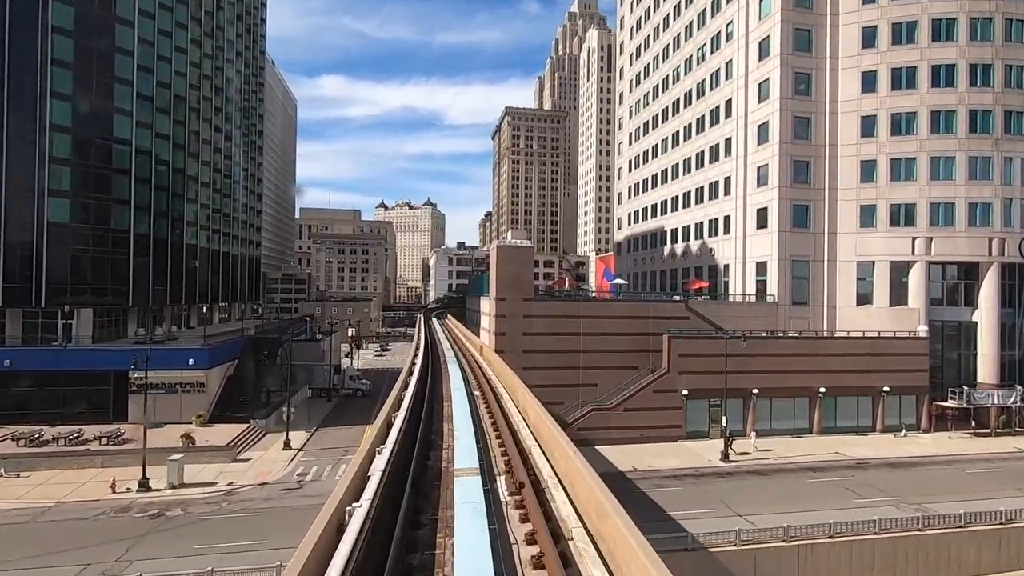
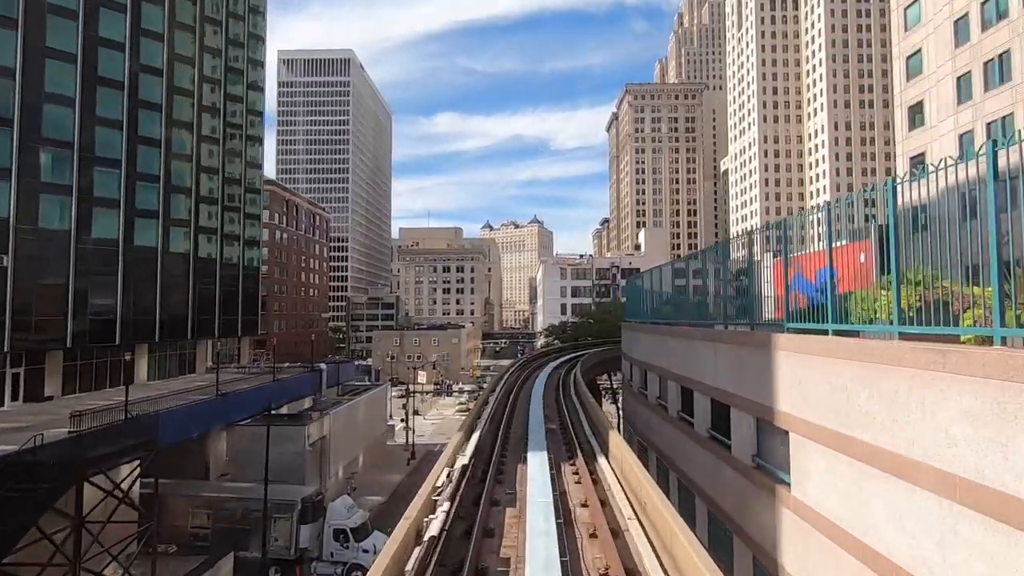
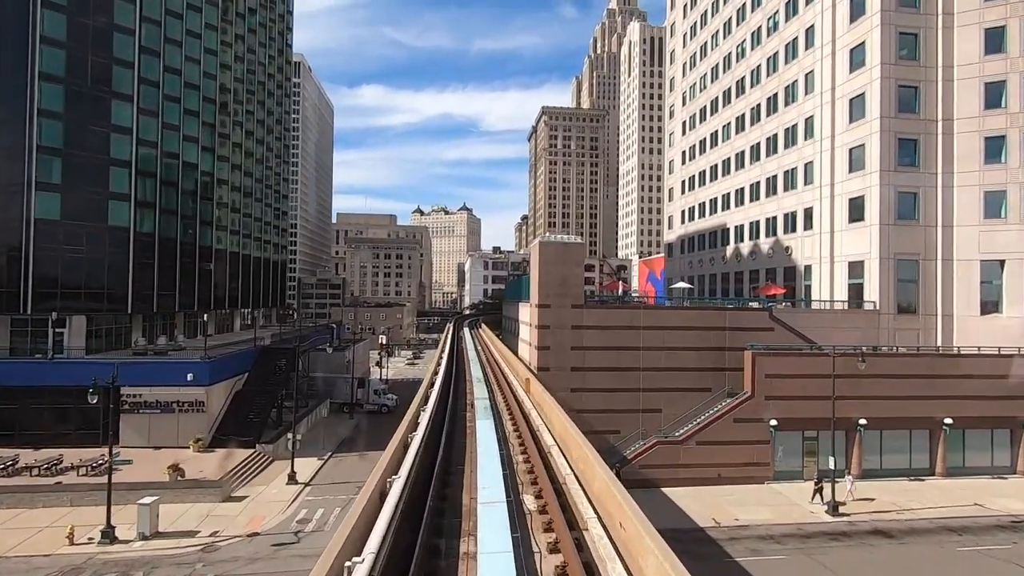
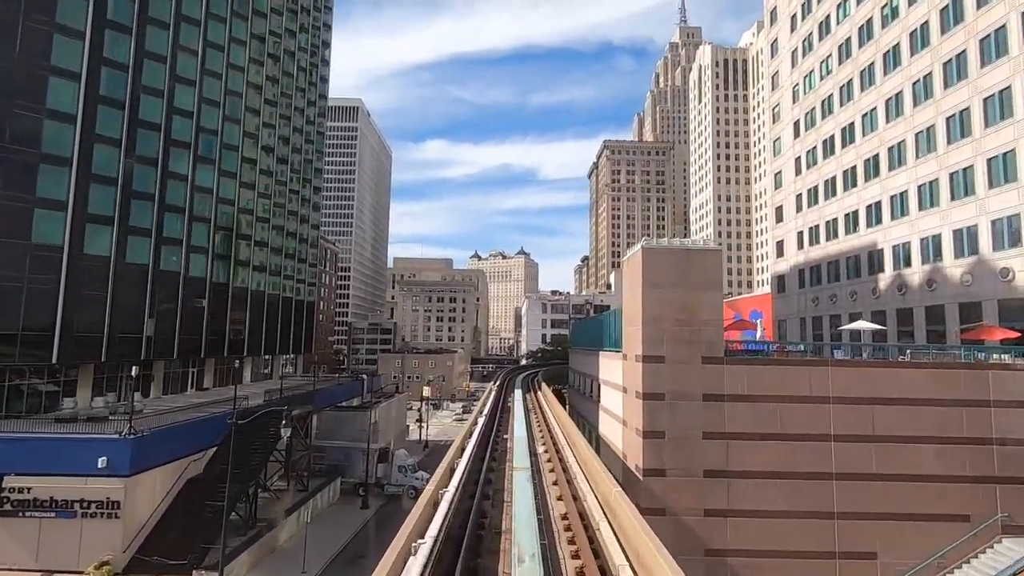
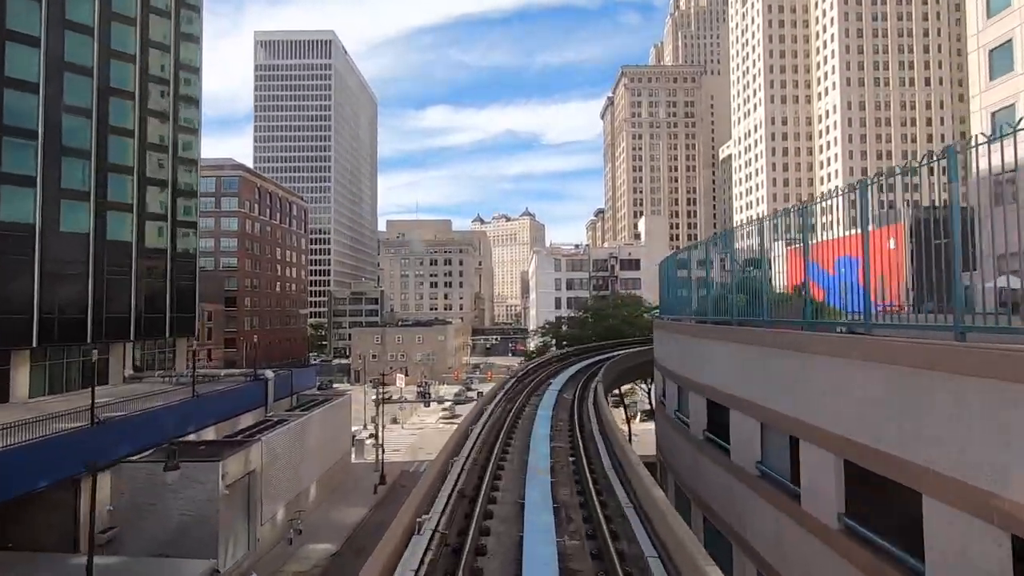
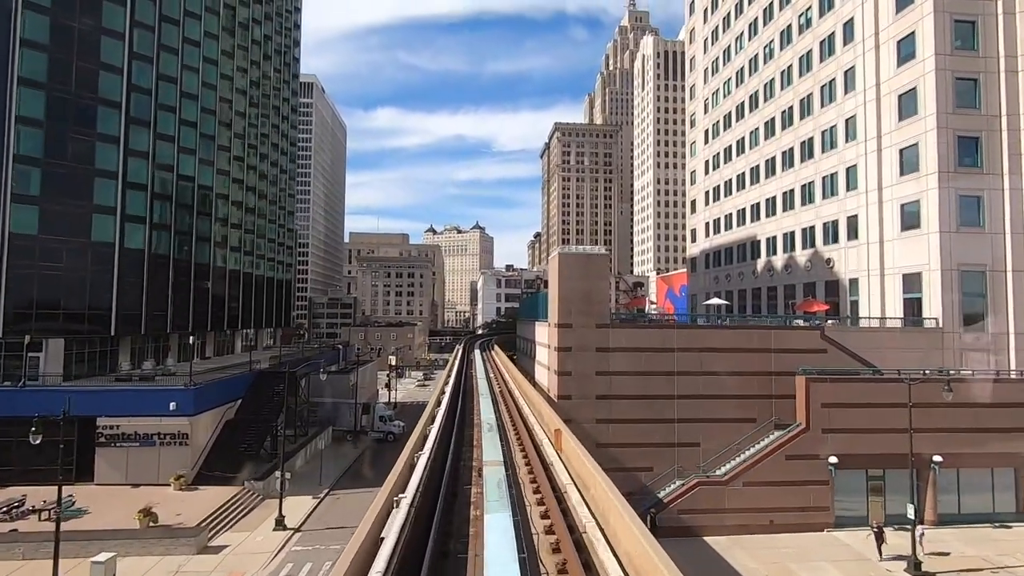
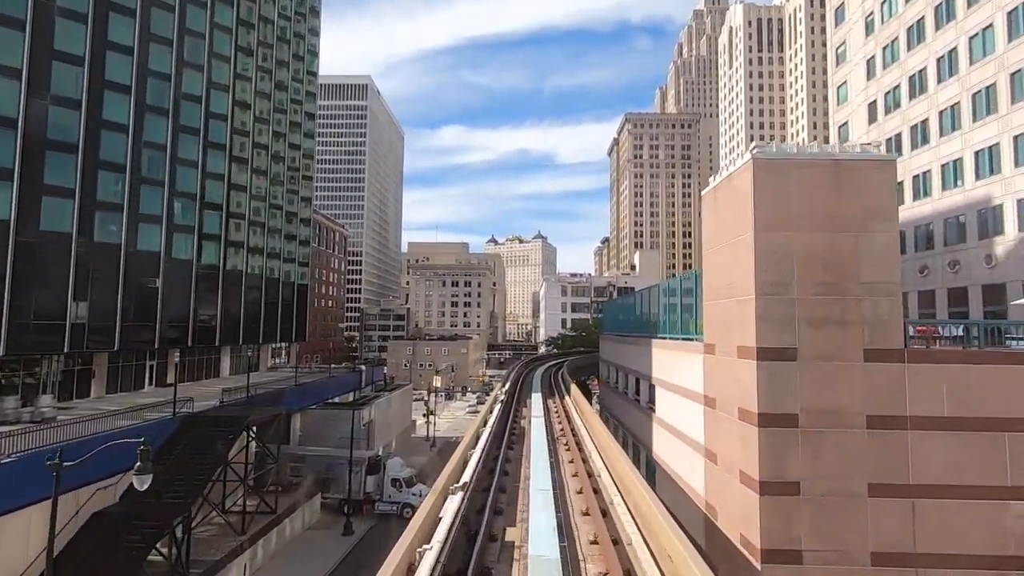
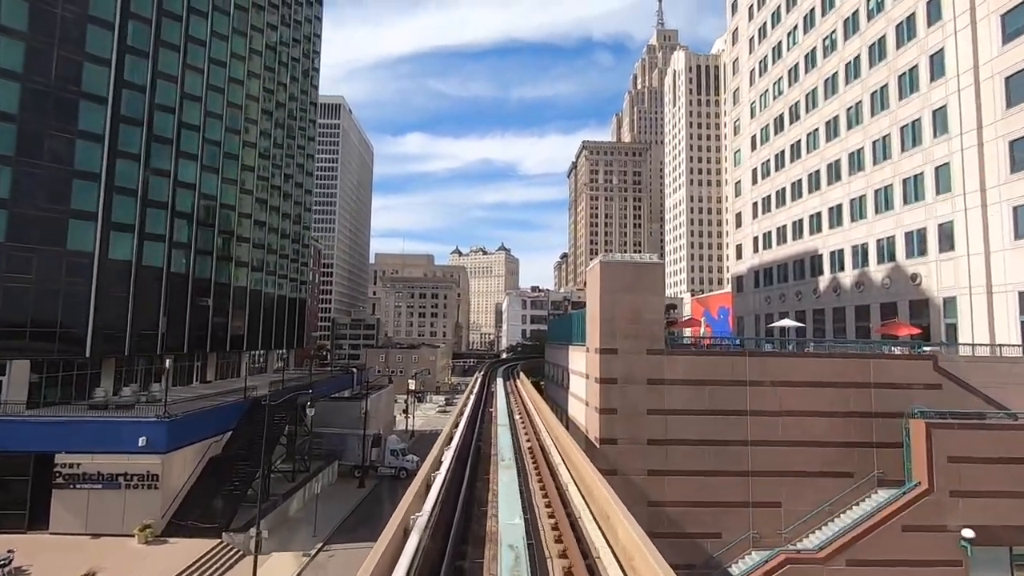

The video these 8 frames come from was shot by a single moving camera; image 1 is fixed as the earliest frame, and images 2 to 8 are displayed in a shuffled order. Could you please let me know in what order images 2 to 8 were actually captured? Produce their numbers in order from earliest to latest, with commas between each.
3, 6, 8, 4, 7, 2, 5
